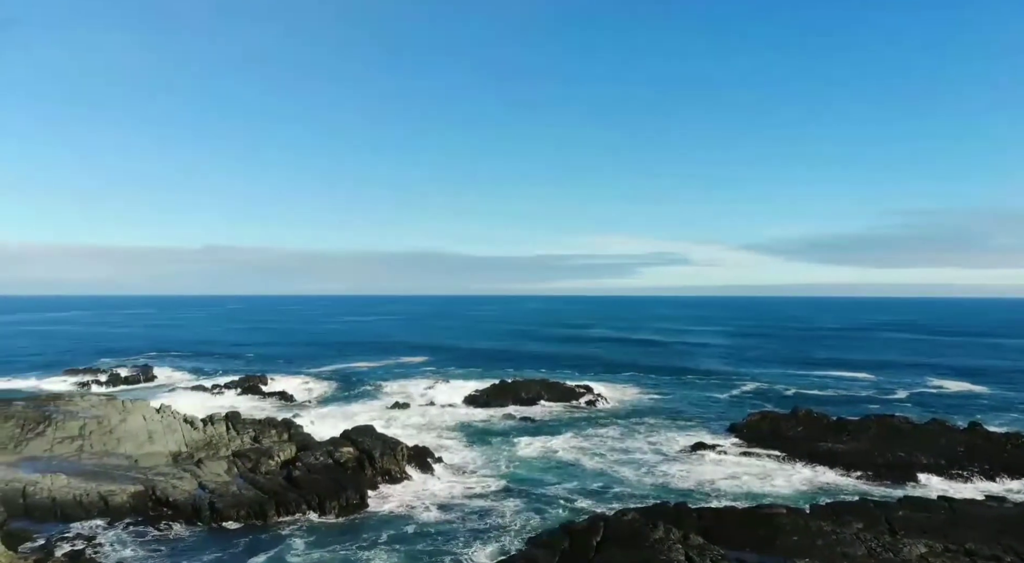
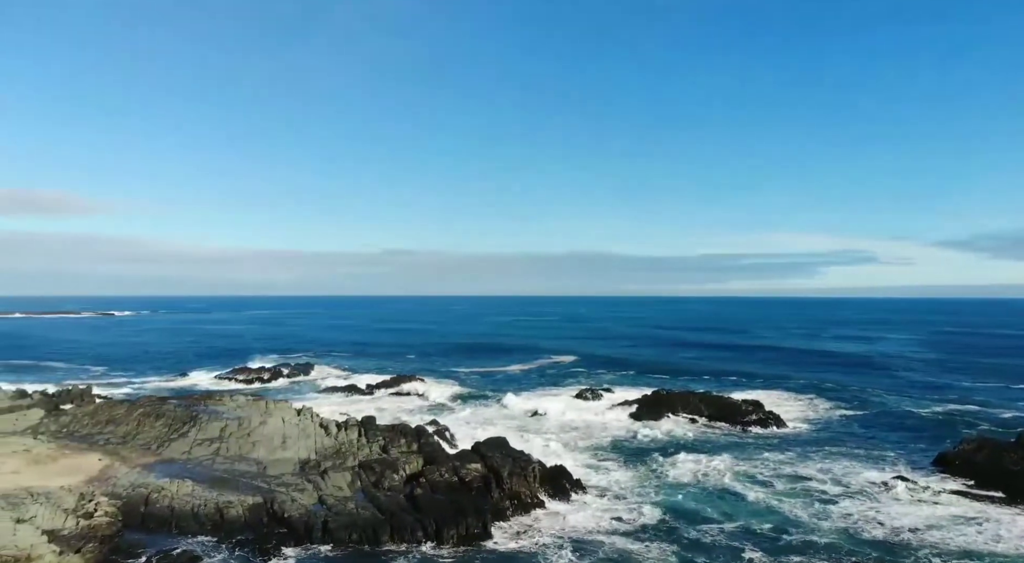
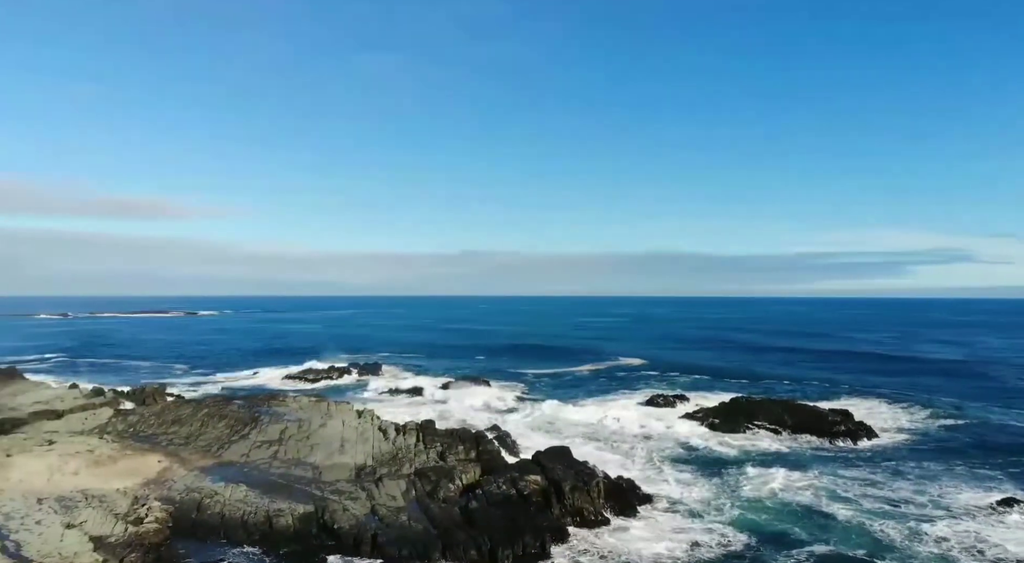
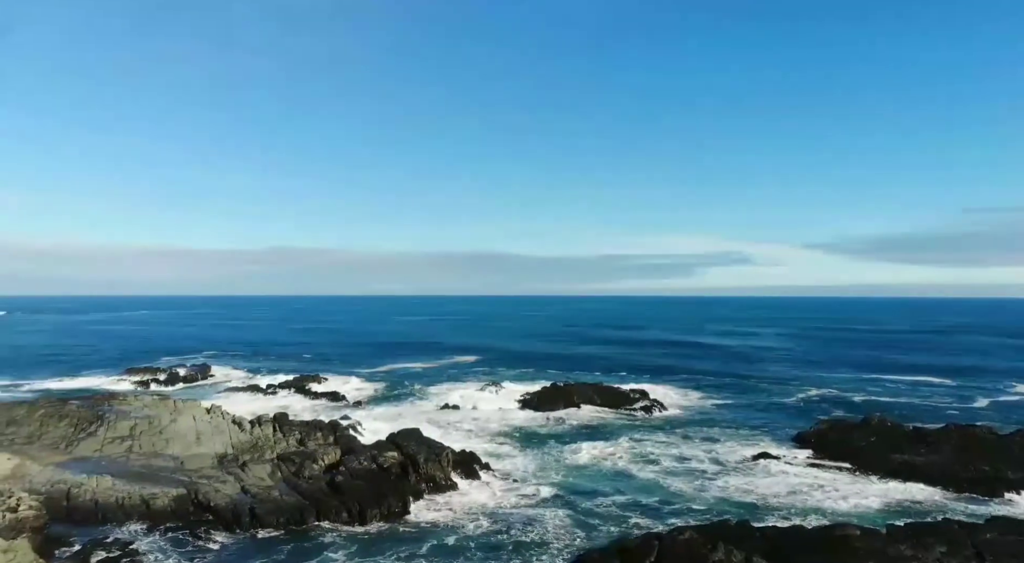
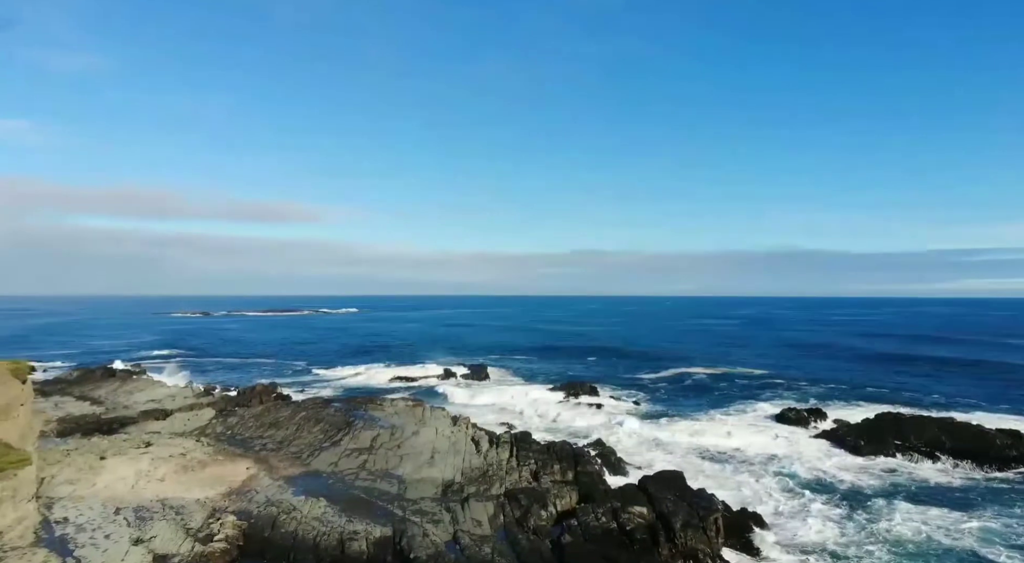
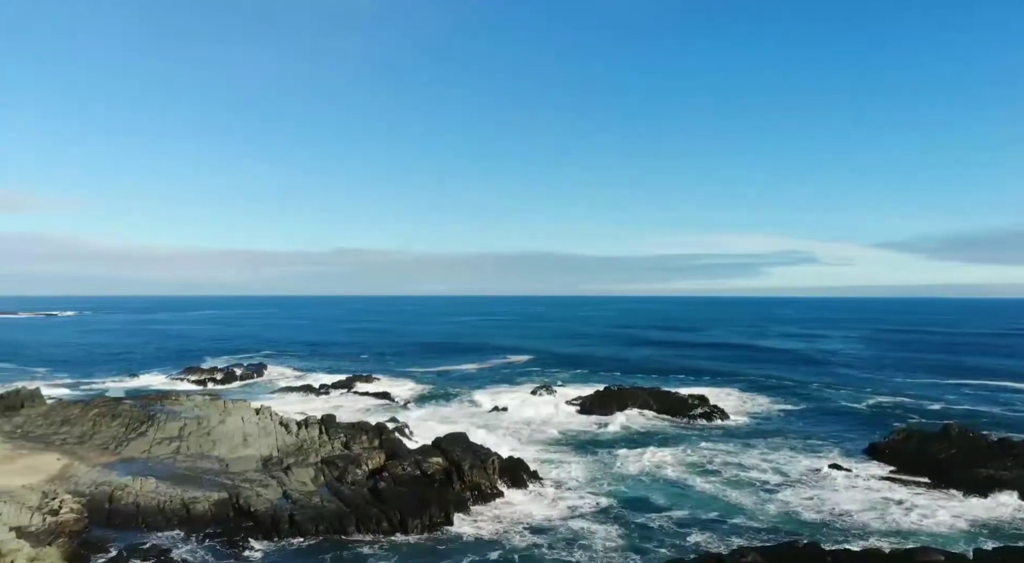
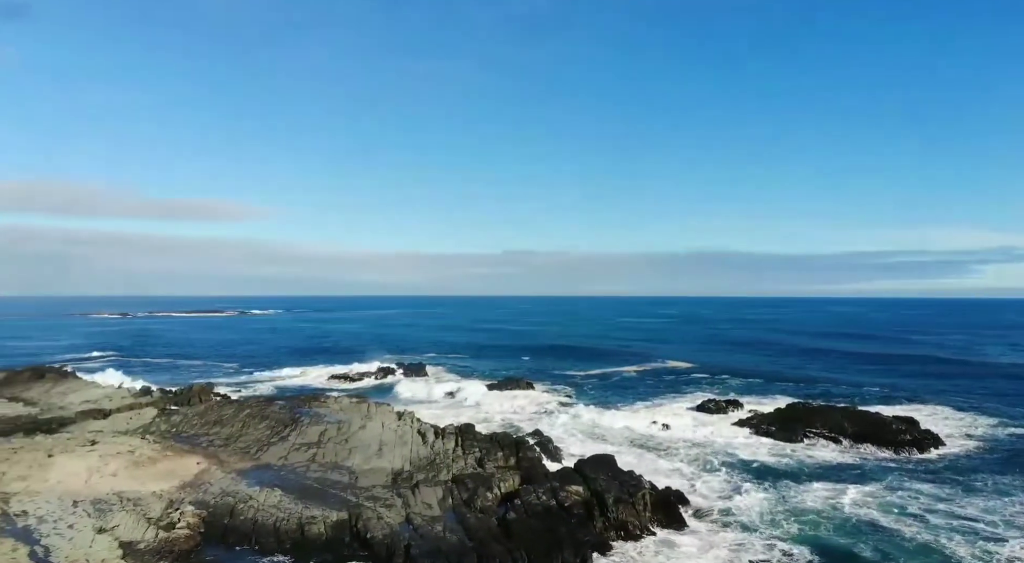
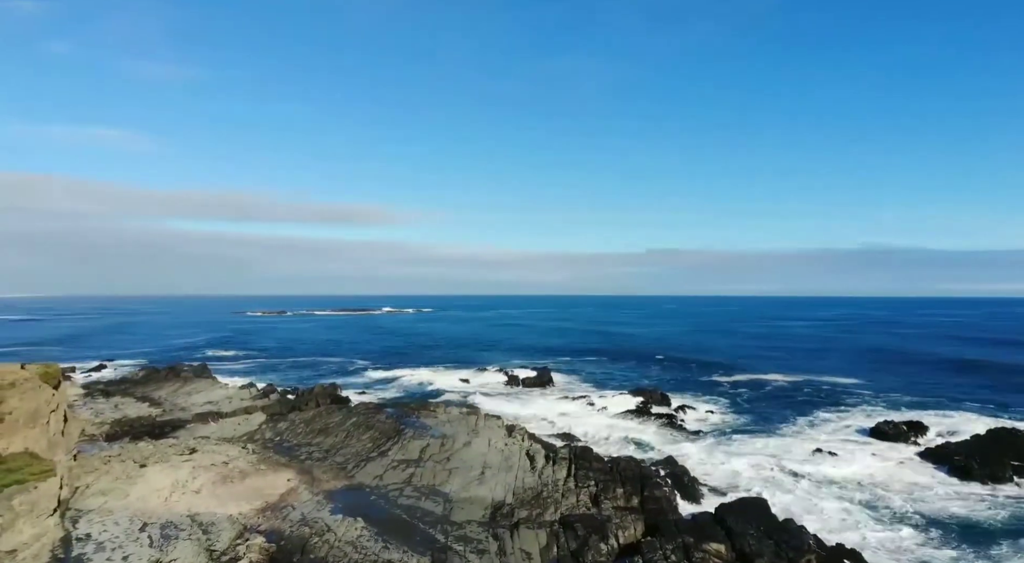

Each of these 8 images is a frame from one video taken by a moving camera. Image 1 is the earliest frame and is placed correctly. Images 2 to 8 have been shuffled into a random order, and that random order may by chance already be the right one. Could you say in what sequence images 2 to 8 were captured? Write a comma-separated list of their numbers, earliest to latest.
4, 6, 2, 3, 7, 5, 8
